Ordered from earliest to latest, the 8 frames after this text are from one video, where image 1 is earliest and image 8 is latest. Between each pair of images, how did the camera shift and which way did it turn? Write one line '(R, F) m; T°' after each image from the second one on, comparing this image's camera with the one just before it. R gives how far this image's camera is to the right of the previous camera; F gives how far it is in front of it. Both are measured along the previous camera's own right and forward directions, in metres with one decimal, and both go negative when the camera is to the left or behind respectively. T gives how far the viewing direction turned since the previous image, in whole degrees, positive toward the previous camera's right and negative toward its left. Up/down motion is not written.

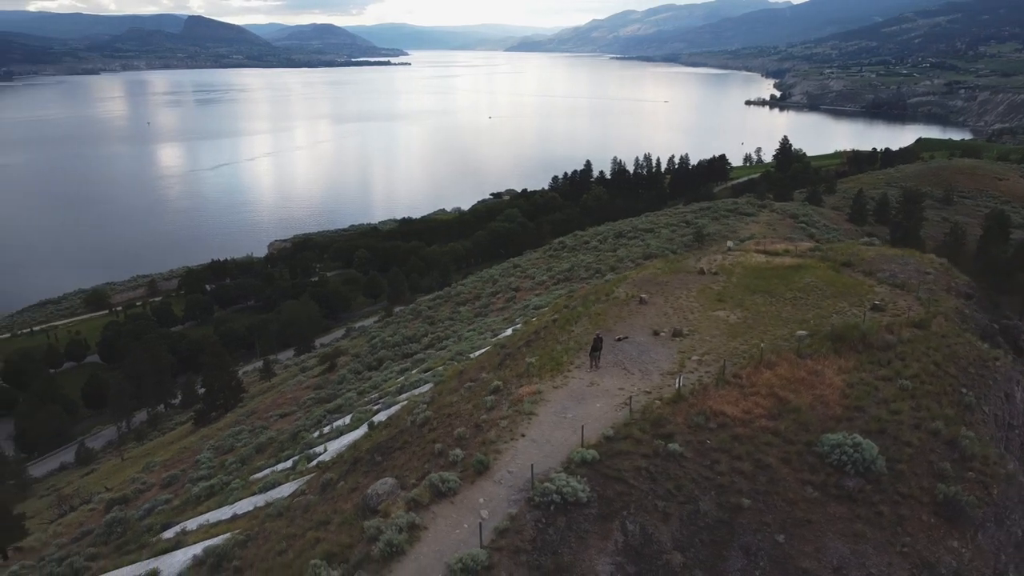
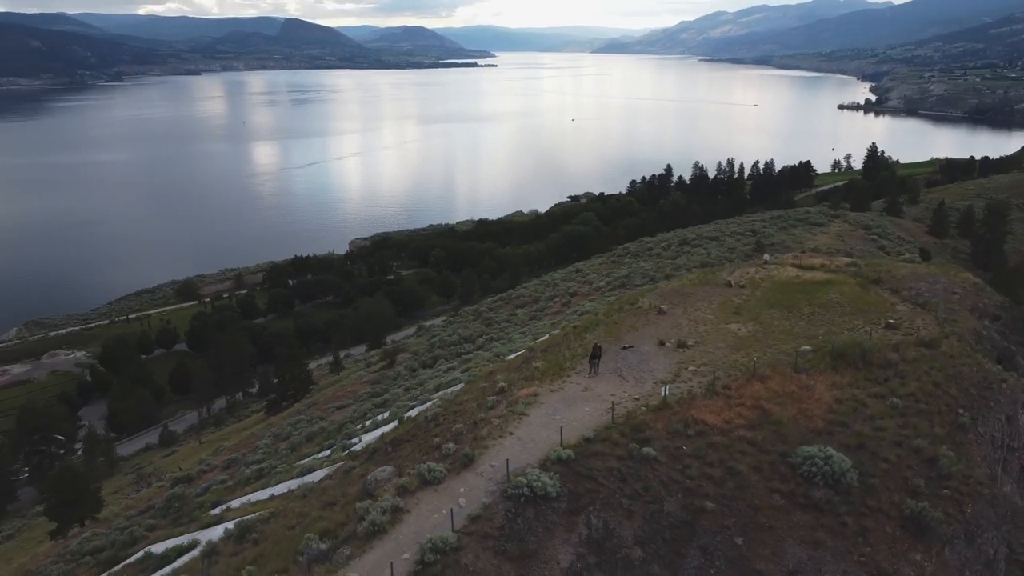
(+0.7, -0.5) m; -6°
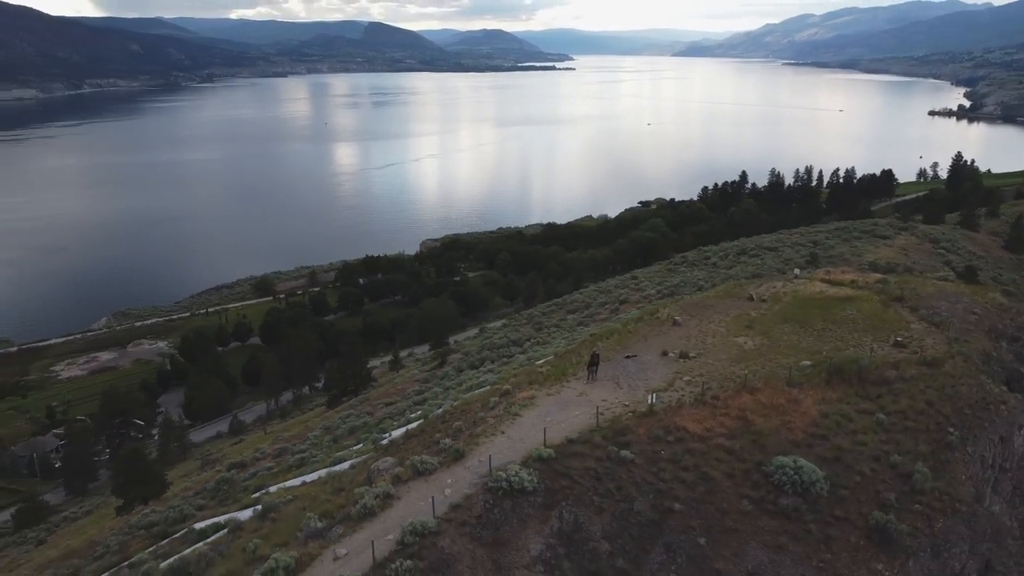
(+0.6, -0.5) m; -5°
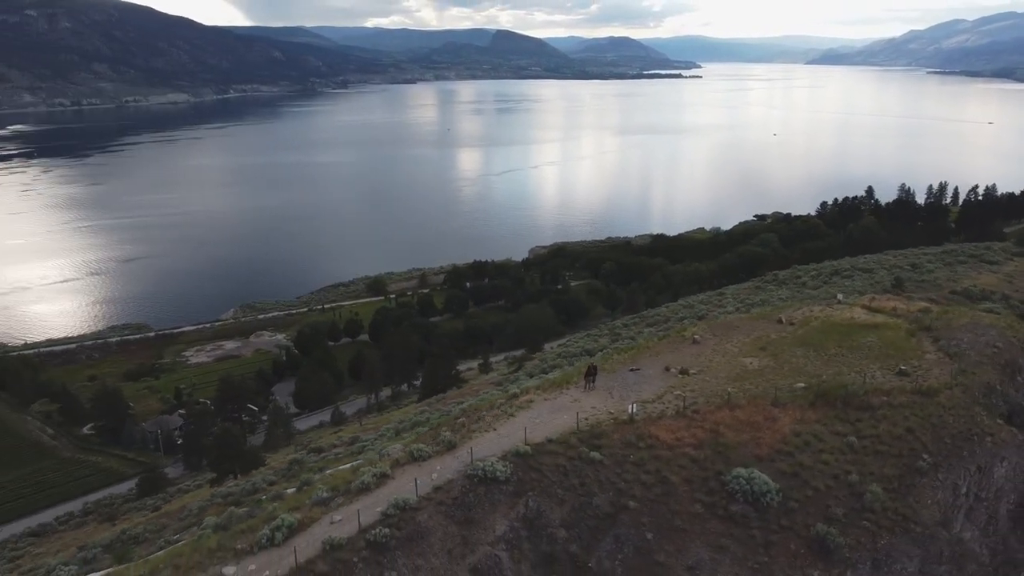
(+1.1, -0.9) m; -8°
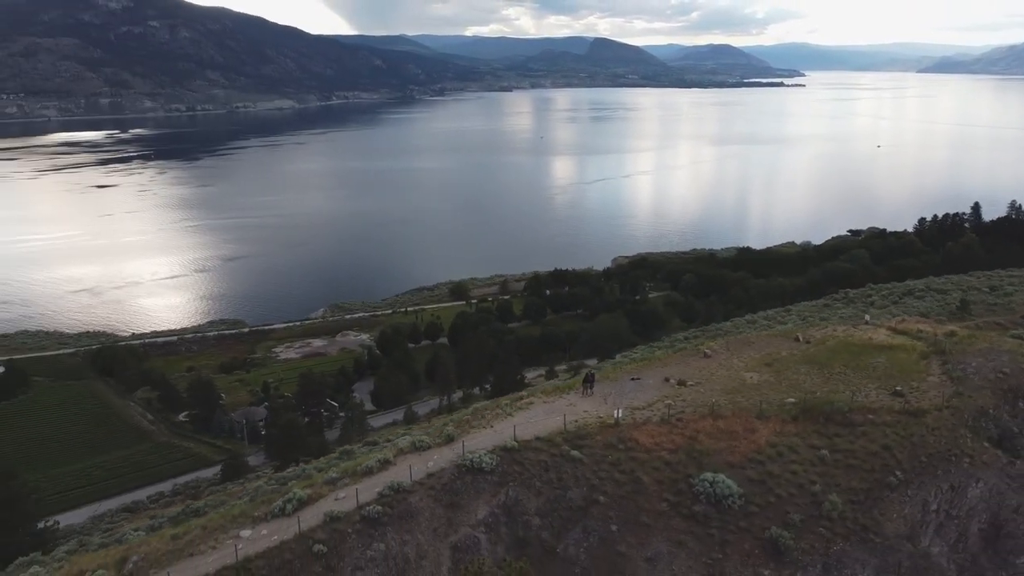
(+0.9, -0.8) m; -6°
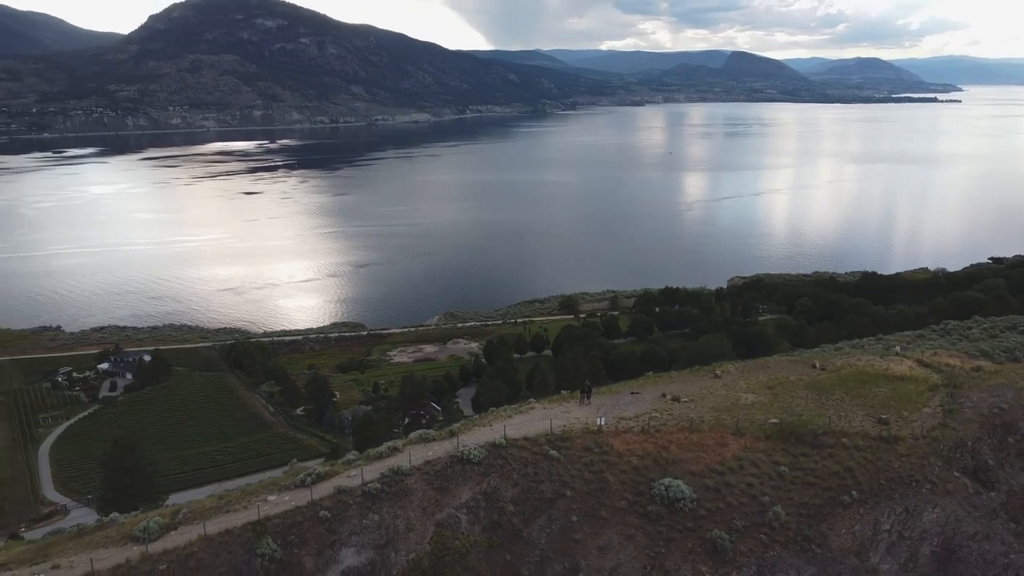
(+1.5, -1.1) m; -9°
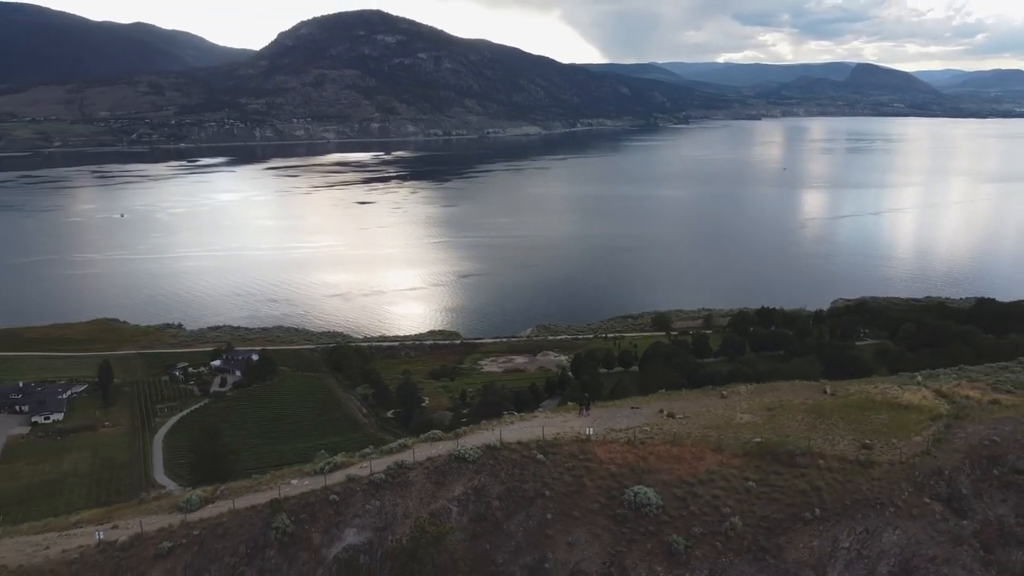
(+1.4, -1.0) m; -8°
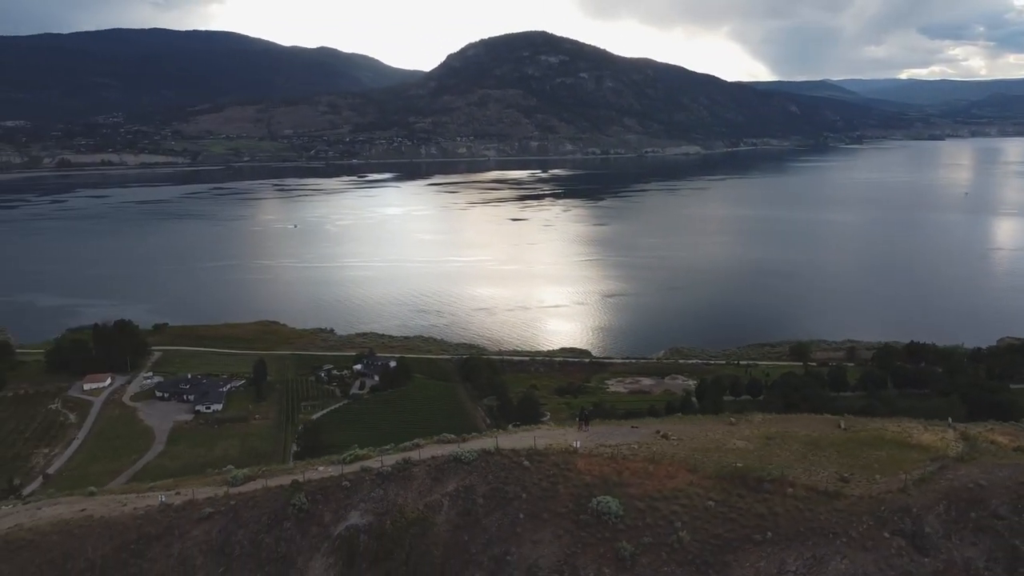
(+2.2, -1.0) m; -11°
